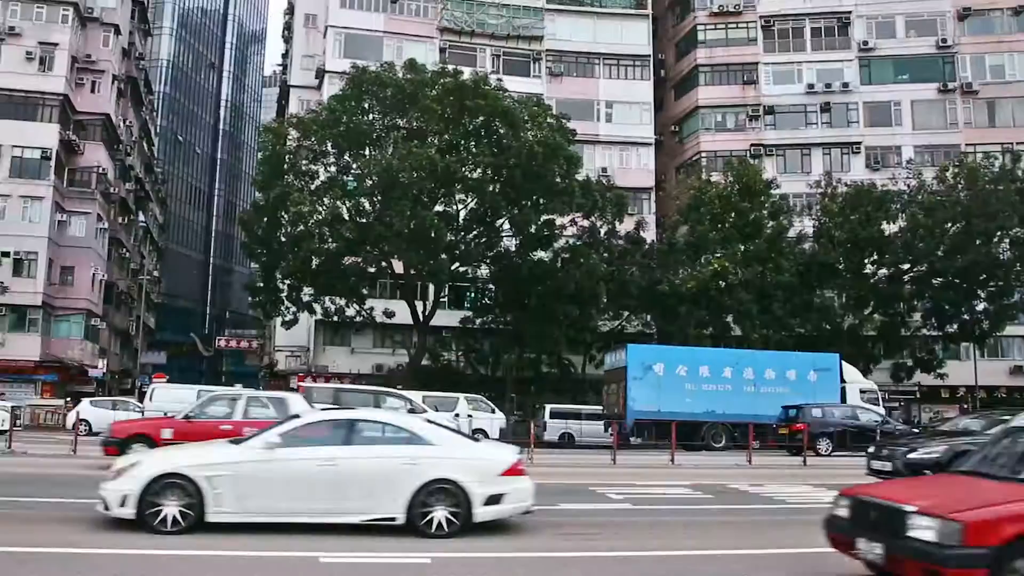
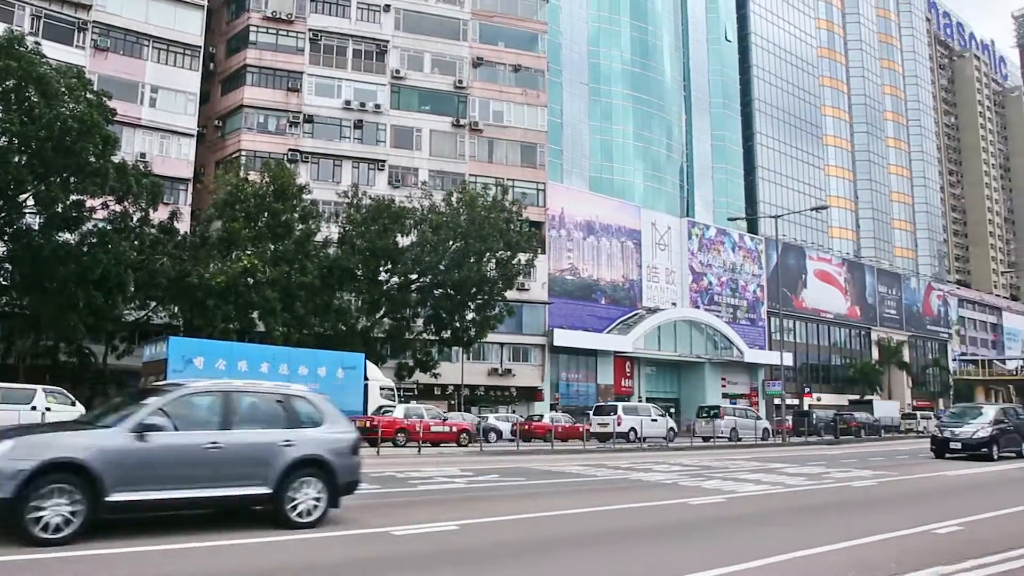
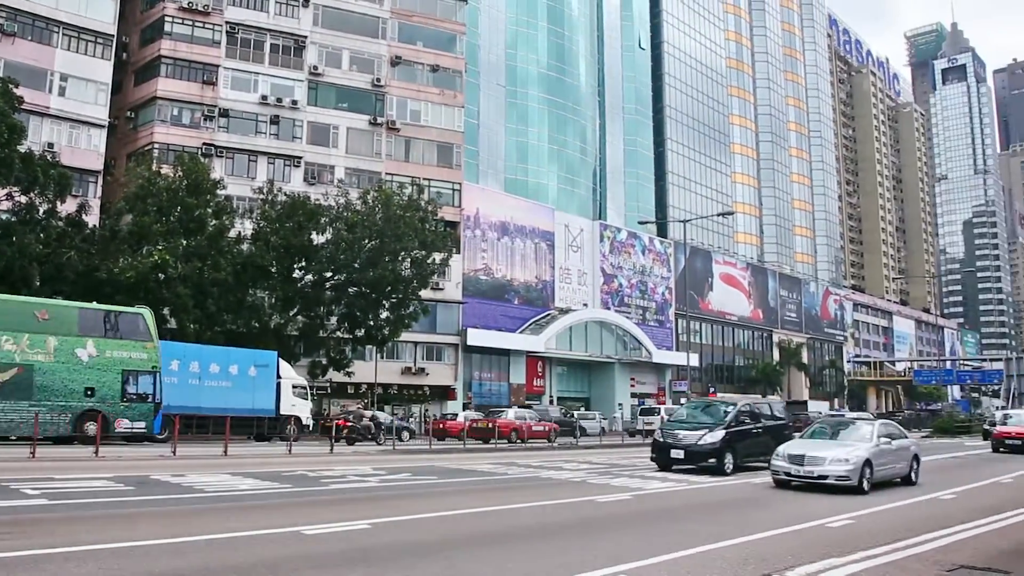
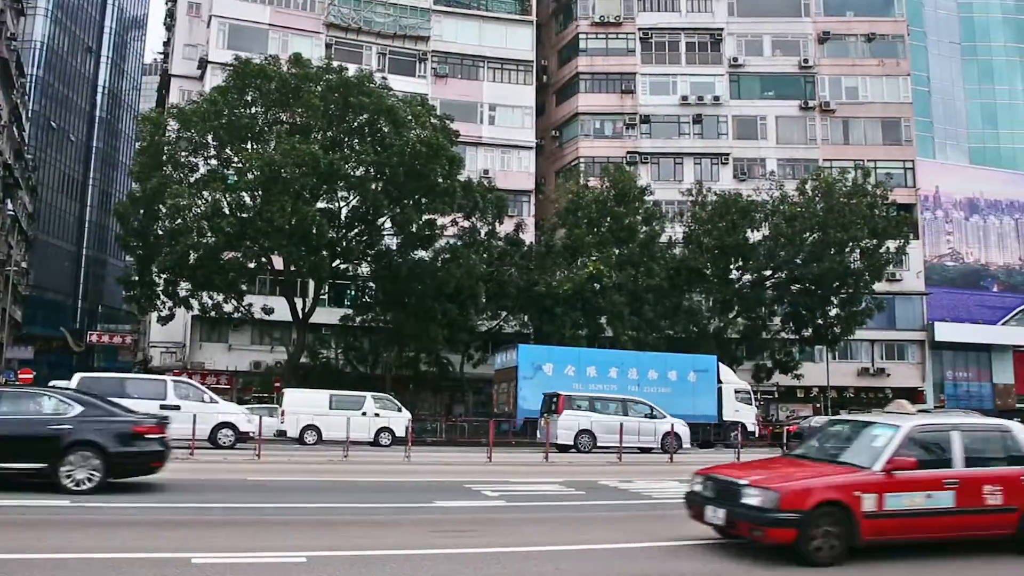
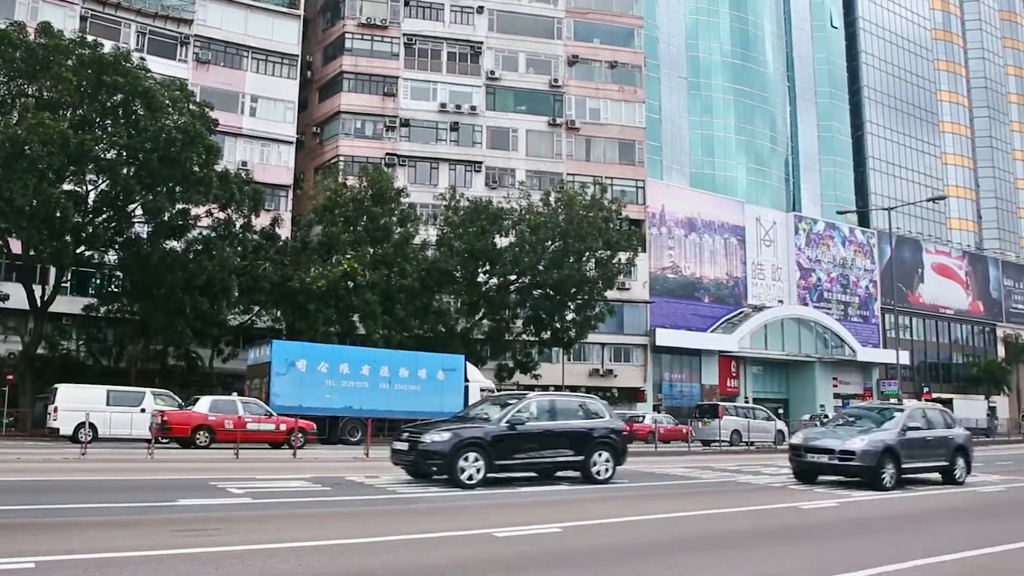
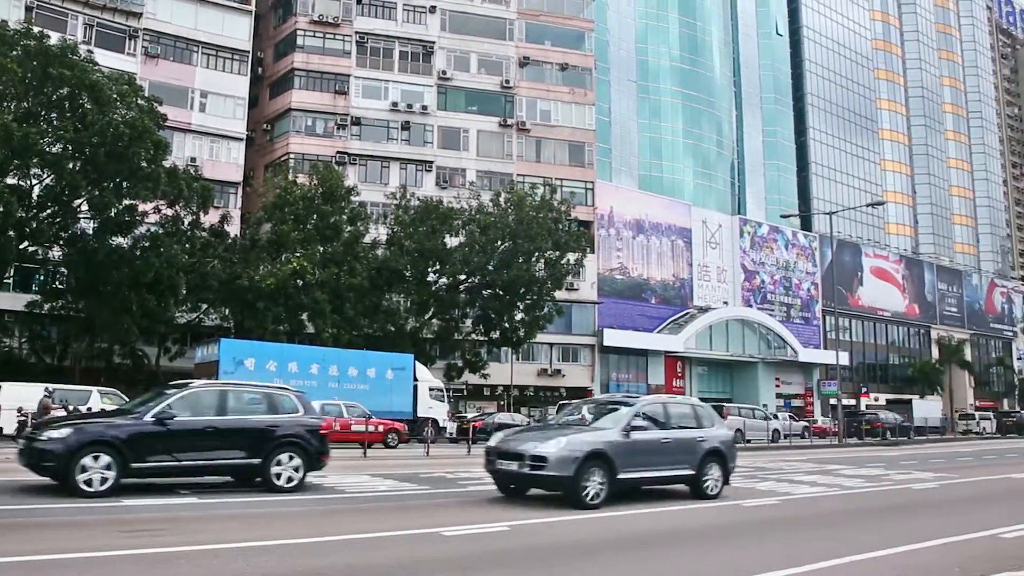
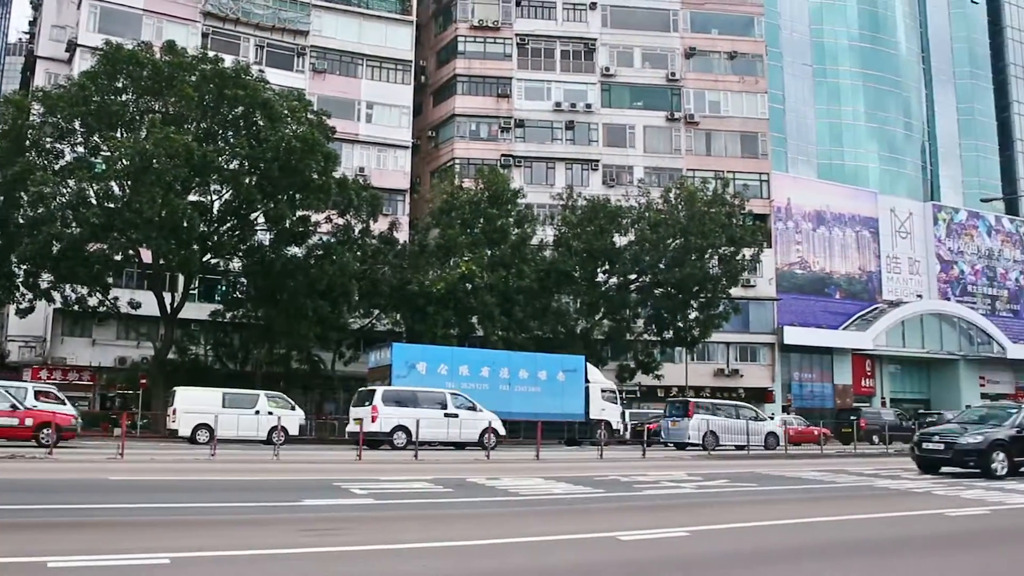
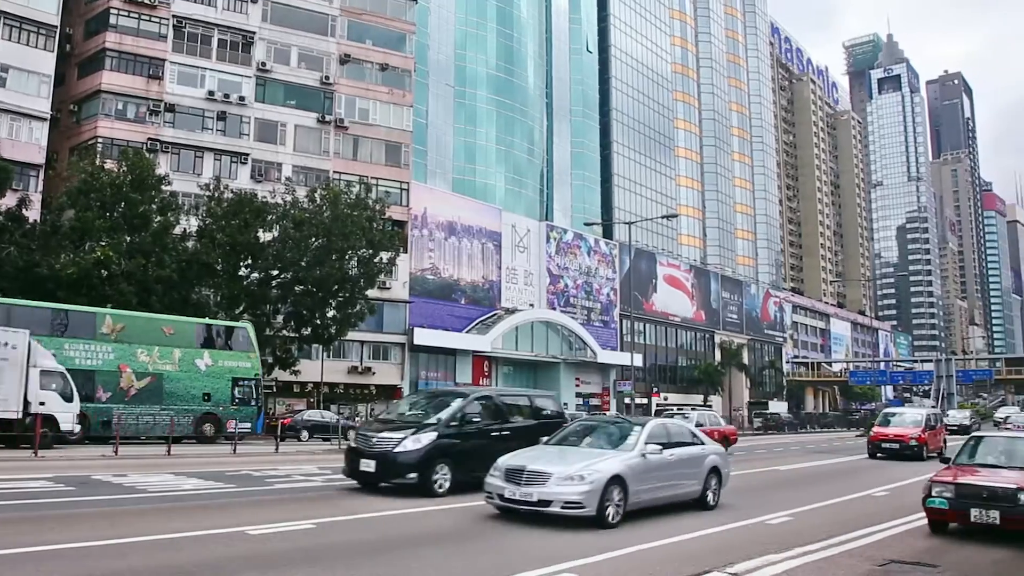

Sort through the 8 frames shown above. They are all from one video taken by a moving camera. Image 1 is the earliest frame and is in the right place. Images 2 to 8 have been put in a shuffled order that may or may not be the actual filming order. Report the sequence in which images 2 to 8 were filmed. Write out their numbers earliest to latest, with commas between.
4, 7, 5, 6, 2, 3, 8
